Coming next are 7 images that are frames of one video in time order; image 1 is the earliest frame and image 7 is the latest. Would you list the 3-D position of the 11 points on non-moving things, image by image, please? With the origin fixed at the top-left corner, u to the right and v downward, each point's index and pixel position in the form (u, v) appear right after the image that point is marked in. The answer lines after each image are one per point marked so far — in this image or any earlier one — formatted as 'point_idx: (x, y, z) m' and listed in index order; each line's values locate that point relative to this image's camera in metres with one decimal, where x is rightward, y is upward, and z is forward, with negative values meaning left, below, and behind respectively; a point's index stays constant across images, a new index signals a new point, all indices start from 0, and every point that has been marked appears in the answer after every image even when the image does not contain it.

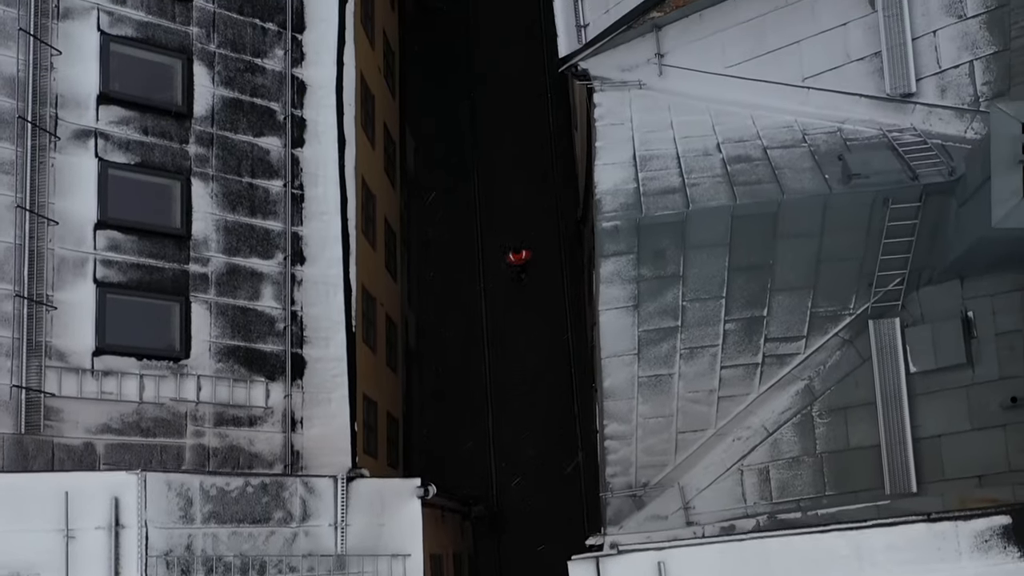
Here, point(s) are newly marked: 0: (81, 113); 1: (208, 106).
0: (-3.4, +1.4, +10.2) m
1: (-2.6, +1.6, +11.0) m
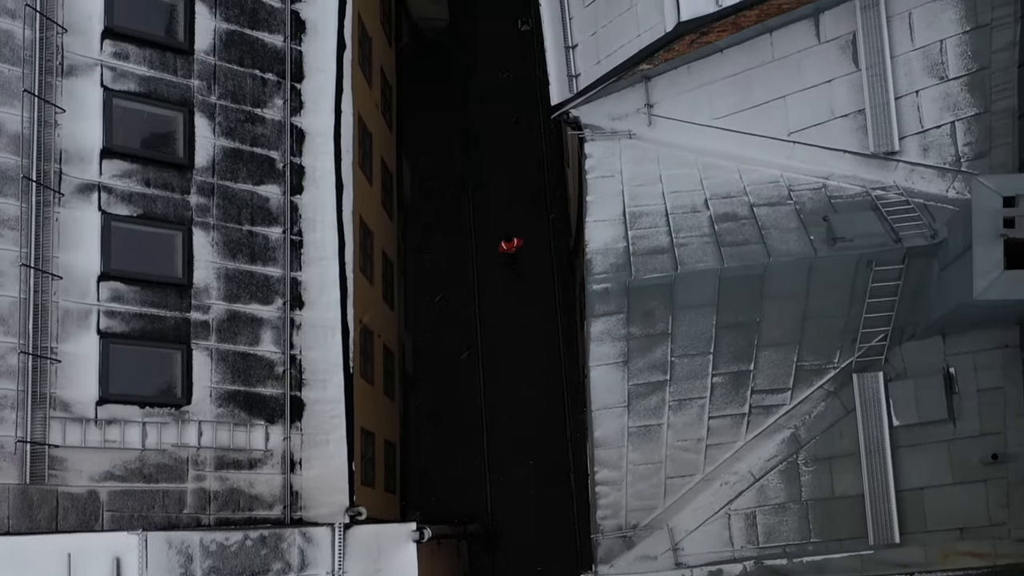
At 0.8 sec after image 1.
0: (-3.5, +1.0, +10.4) m
1: (-2.6, +1.2, +11.2) m
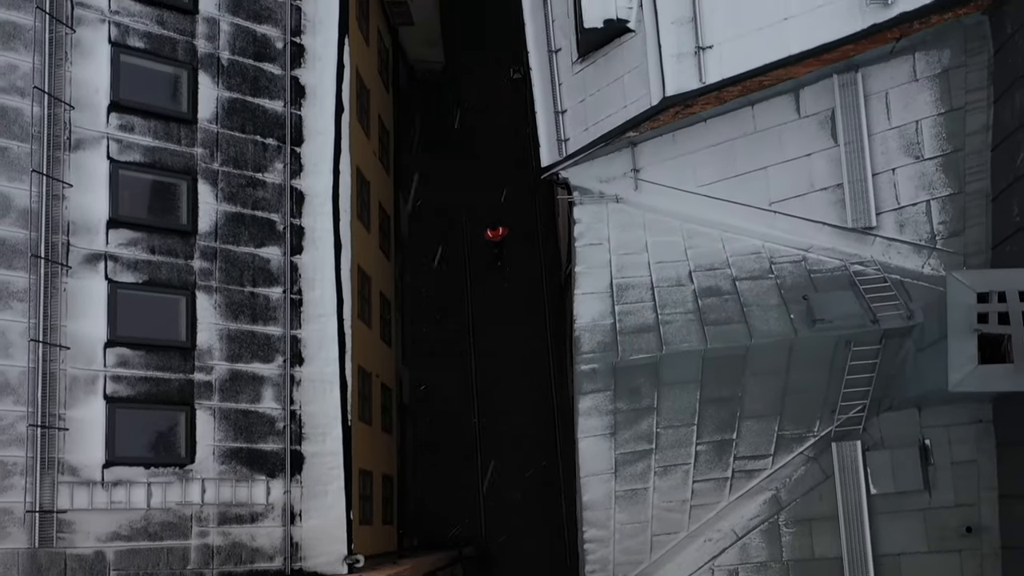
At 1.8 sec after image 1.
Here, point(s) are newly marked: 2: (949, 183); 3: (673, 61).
0: (-3.5, +0.4, +10.8) m
1: (-2.7, +0.6, +11.6) m
2: (+3.3, +0.8, +9.8) m
3: (+1.3, +1.9, +10.7) m
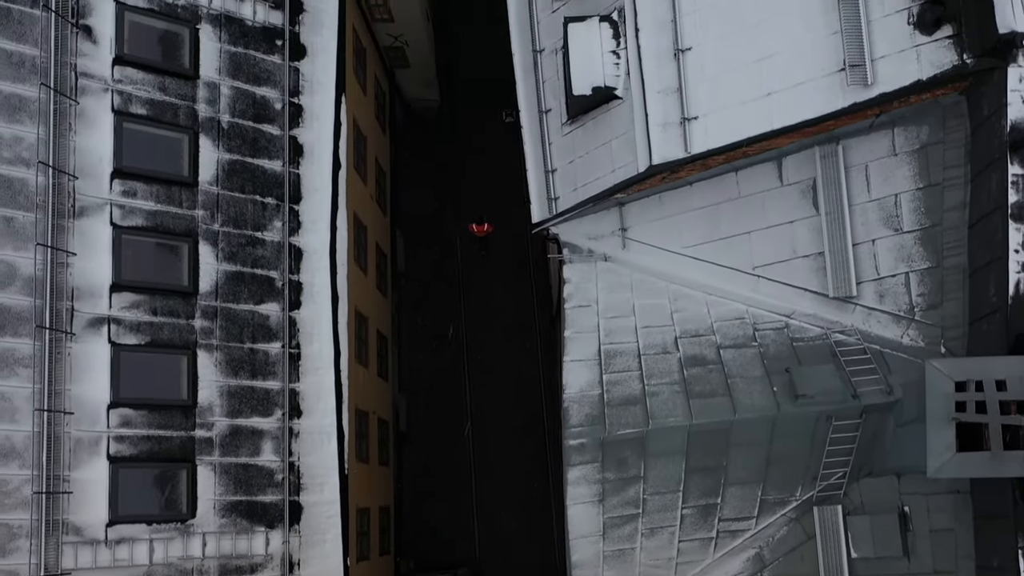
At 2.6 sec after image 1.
0: (-3.6, -0.1, +11.1) m
1: (-2.8, +0.1, +11.9) m
2: (+3.3, +0.2, +10.1) m
3: (+1.2, +1.4, +11.0) m
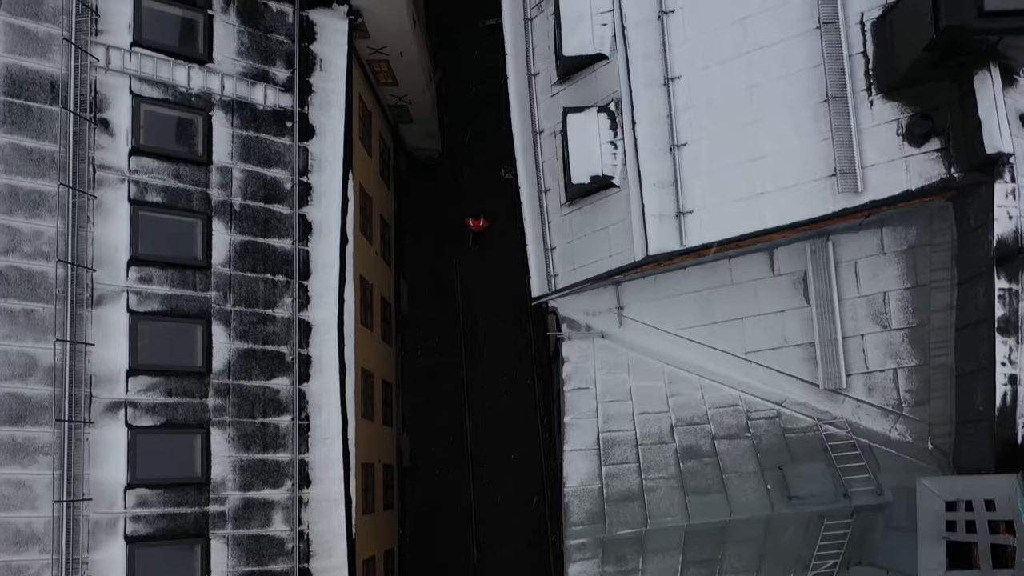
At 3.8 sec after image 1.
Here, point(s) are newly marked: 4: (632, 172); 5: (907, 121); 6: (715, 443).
0: (-3.6, -0.9, +11.5) m
1: (-2.8, -0.7, +12.3) m
2: (+3.3, -0.5, +10.5) m
3: (+1.3, +0.6, +11.4) m
4: (+1.1, +1.1, +11.7) m
5: (+3.1, +1.3, +10.0) m
6: (+1.8, -1.3, +11.4) m
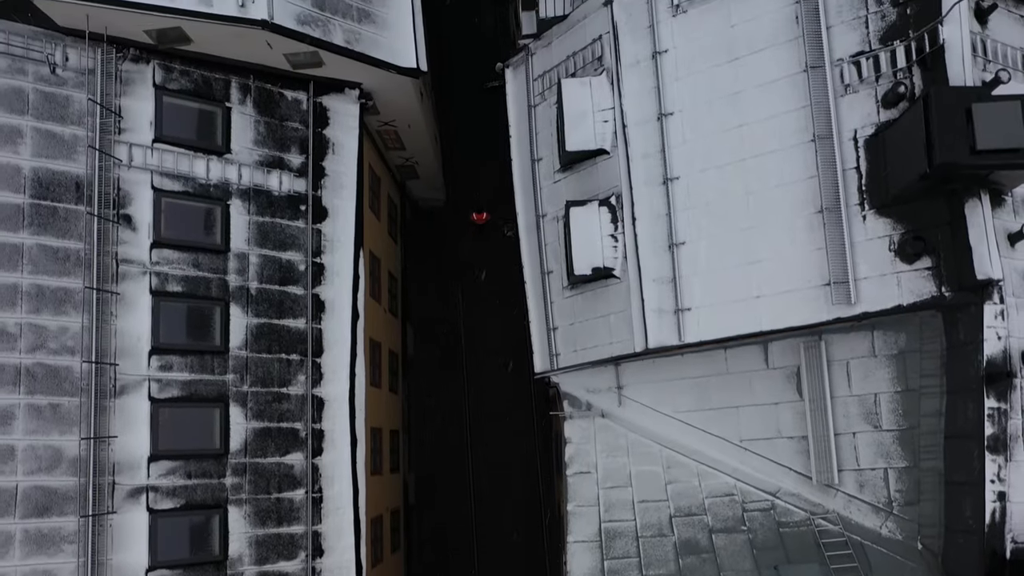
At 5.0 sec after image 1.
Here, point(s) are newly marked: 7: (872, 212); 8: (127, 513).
0: (-3.5, -1.7, +12.0) m
1: (-2.7, -1.5, +12.8) m
2: (+3.4, -1.4, +11.0) m
3: (+1.3, -0.3, +11.8) m
4: (+1.2, +0.2, +12.2) m
5: (+3.2, +0.4, +10.4) m
6: (+1.9, -2.2, +11.9) m
7: (+3.0, +0.6, +10.6) m
8: (-3.6, -2.1, +11.9) m
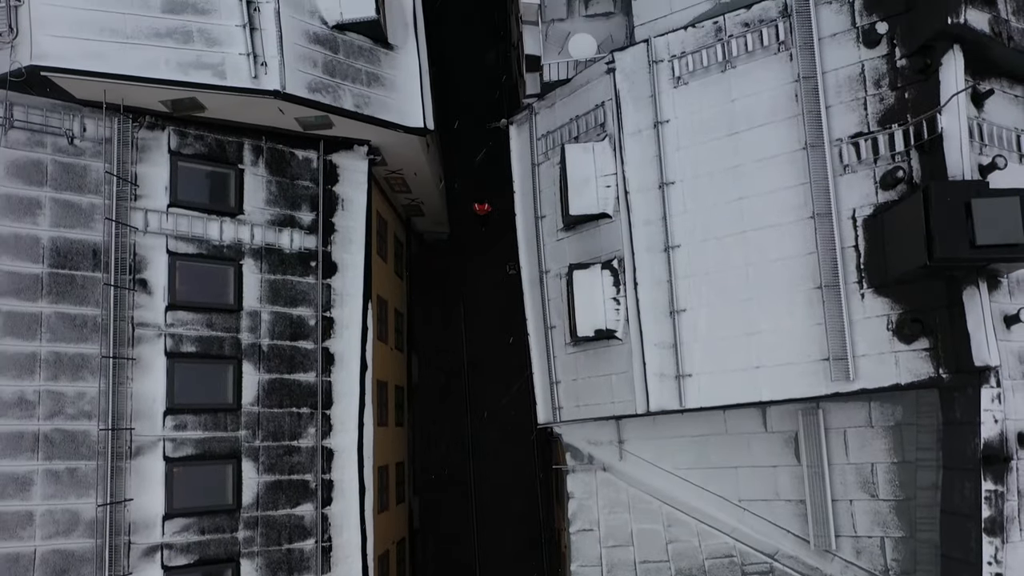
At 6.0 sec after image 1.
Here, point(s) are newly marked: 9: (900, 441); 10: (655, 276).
0: (-3.5, -2.3, +12.3) m
1: (-2.6, -2.1, +13.1) m
2: (+3.4, -2.1, +11.3) m
3: (+1.4, -0.9, +12.1) m
4: (+1.2, -0.4, +12.5) m
5: (+3.2, -0.2, +10.7) m
6: (+1.9, -2.8, +12.2) m
7: (+3.0, 0.0, +10.9) m
8: (-3.5, -2.7, +12.2) m
9: (+3.4, -1.3, +11.3) m
10: (+1.4, +0.1, +12.4) m
